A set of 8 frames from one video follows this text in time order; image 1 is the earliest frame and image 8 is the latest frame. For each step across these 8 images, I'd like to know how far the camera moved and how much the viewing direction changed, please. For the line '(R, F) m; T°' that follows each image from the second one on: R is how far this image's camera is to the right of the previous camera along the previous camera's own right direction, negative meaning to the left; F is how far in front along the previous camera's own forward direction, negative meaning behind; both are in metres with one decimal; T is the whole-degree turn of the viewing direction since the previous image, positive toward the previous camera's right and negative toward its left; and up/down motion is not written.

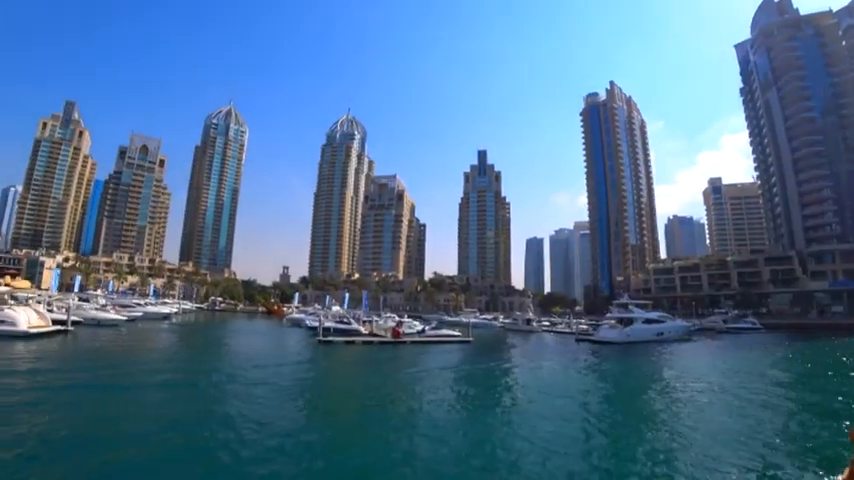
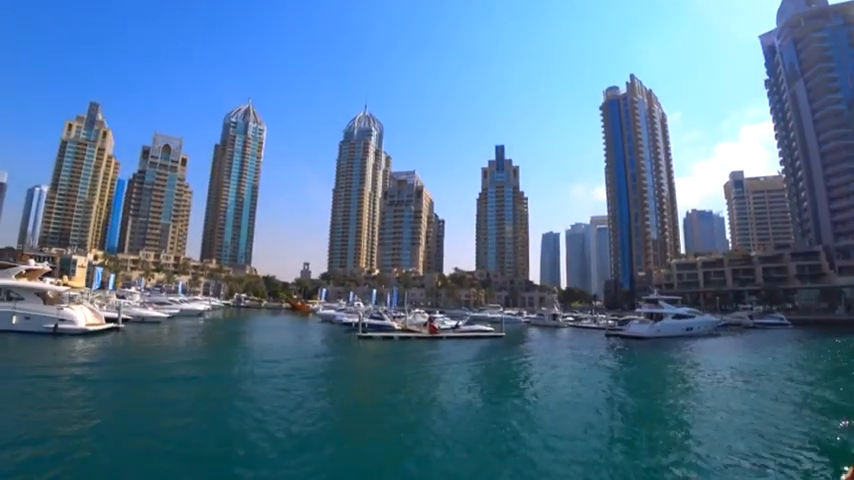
(-2.0, -0.7) m; -1°
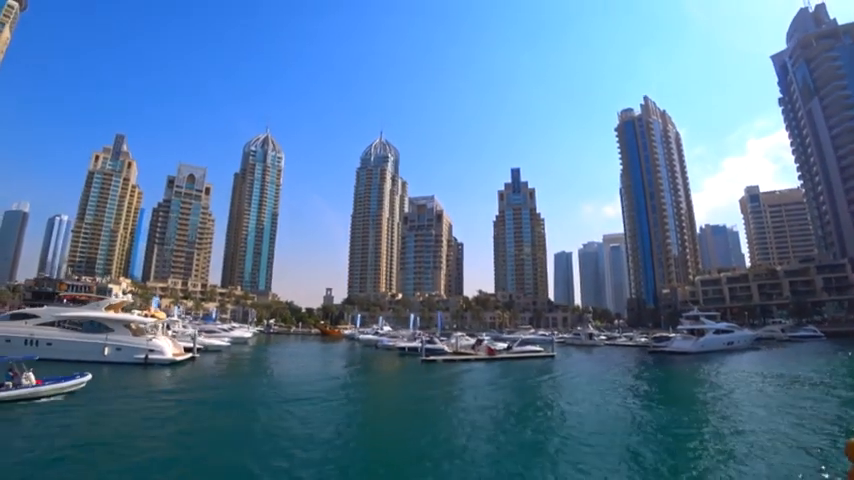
(-4.5, -1.6) m; -1°
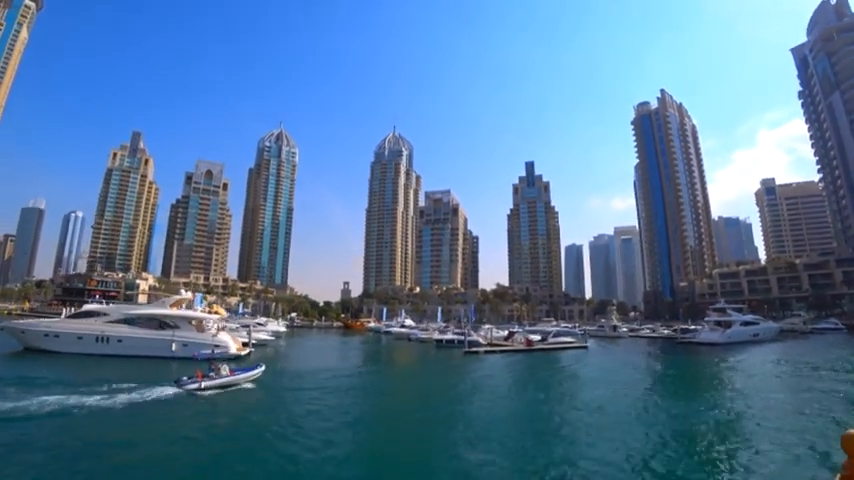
(-3.2, -1.2) m; -1°
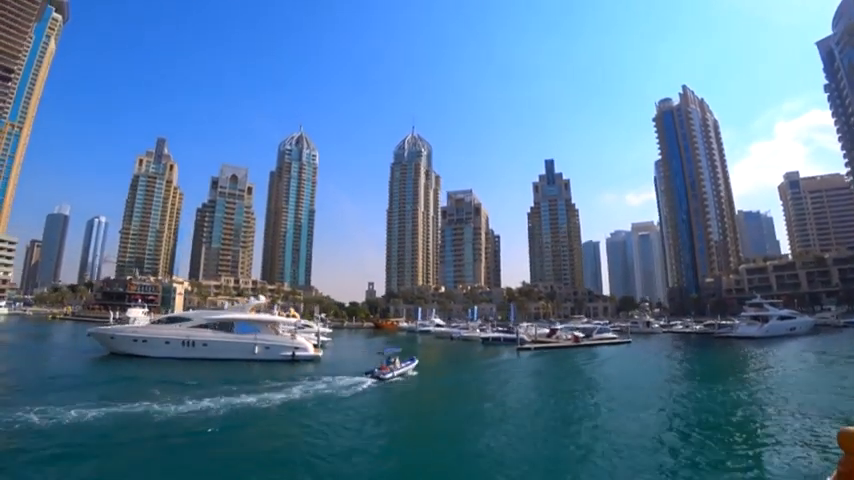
(-4.0, -1.6) m; -1°
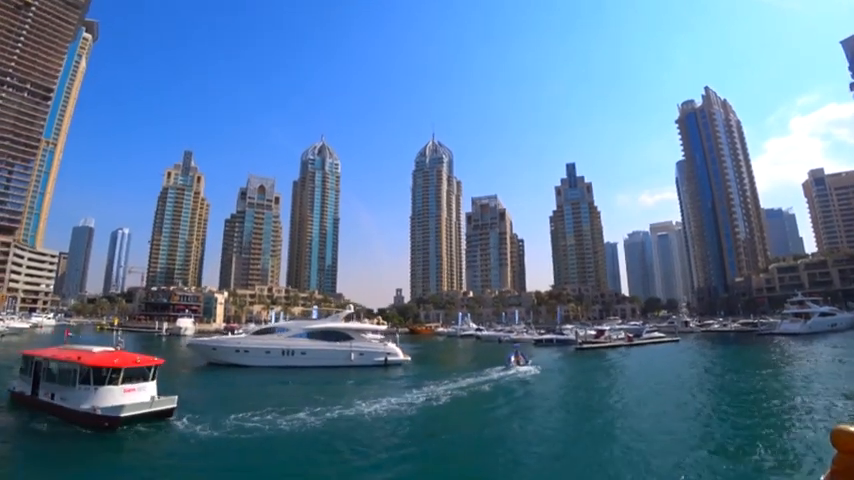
(-5.5, -2.2) m; -1°
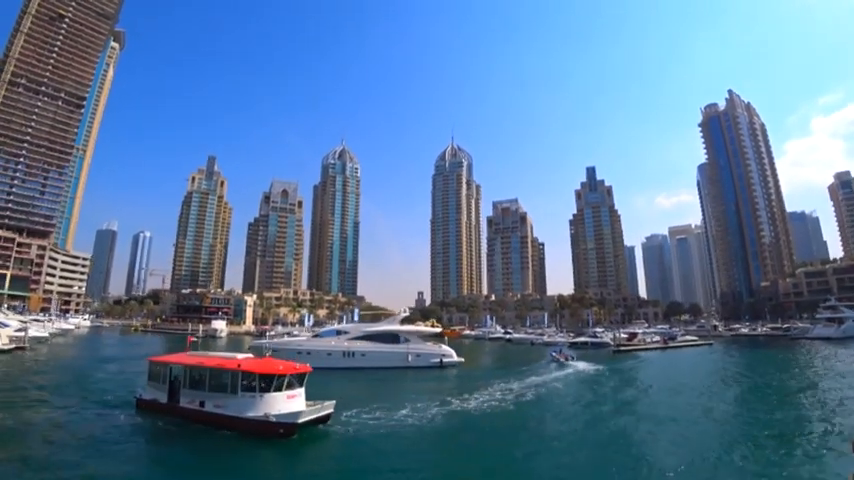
(-3.4, -1.3) m; -1°
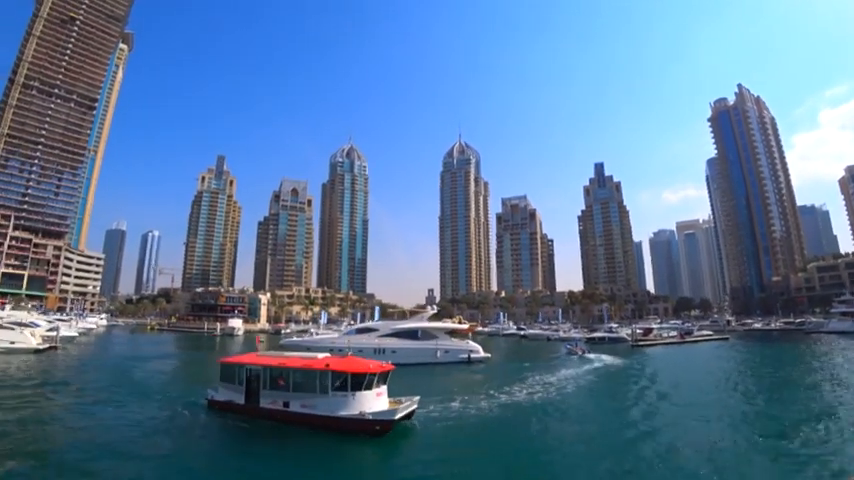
(-1.9, -0.7) m; 0°
